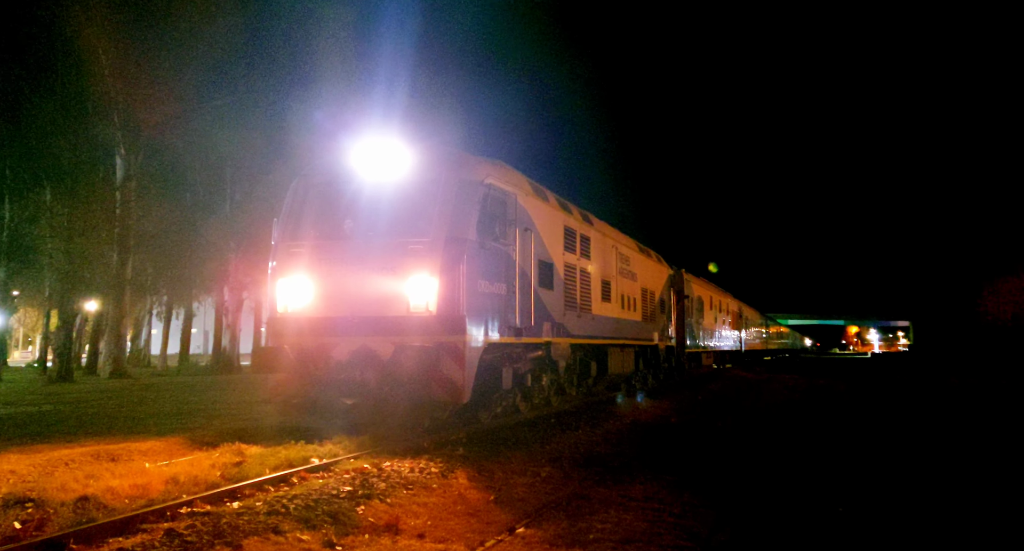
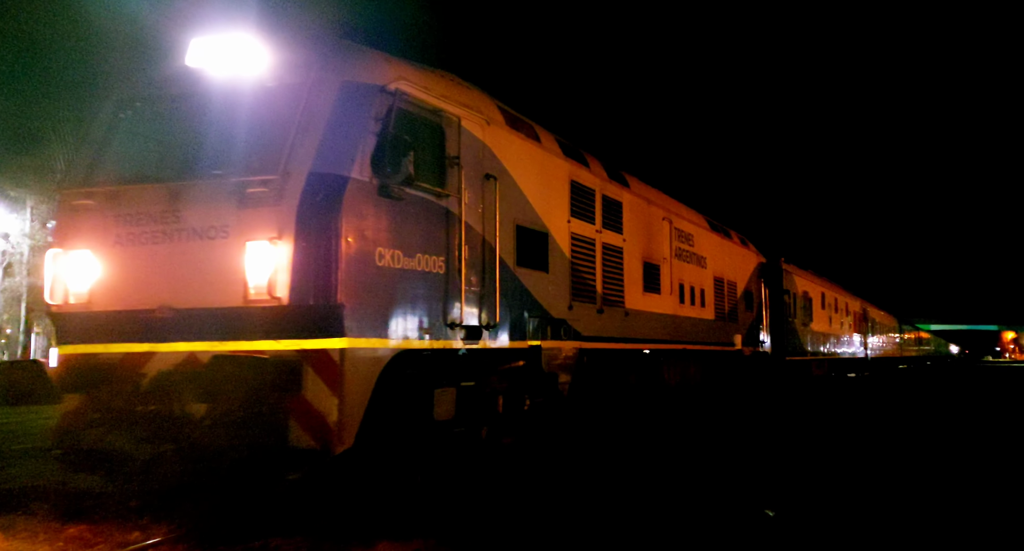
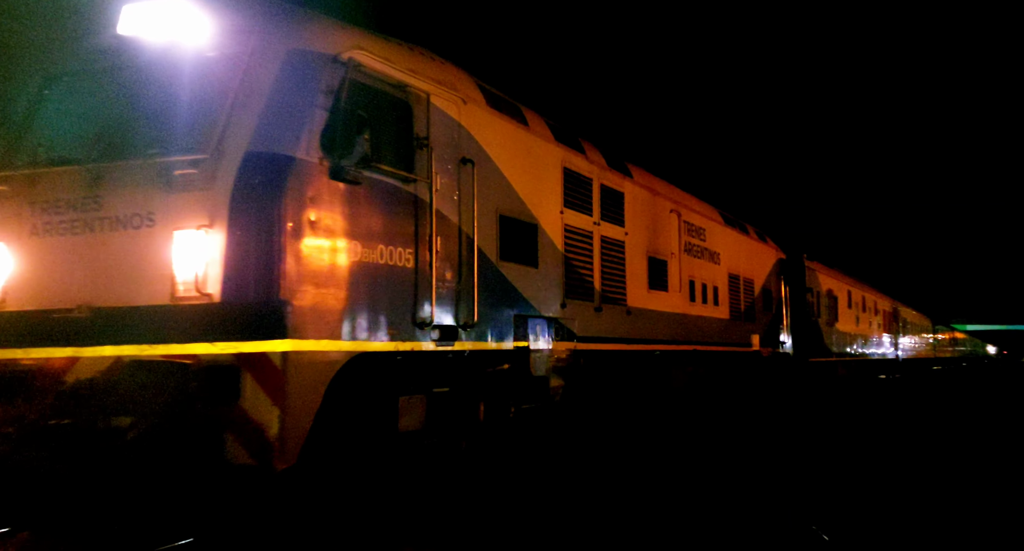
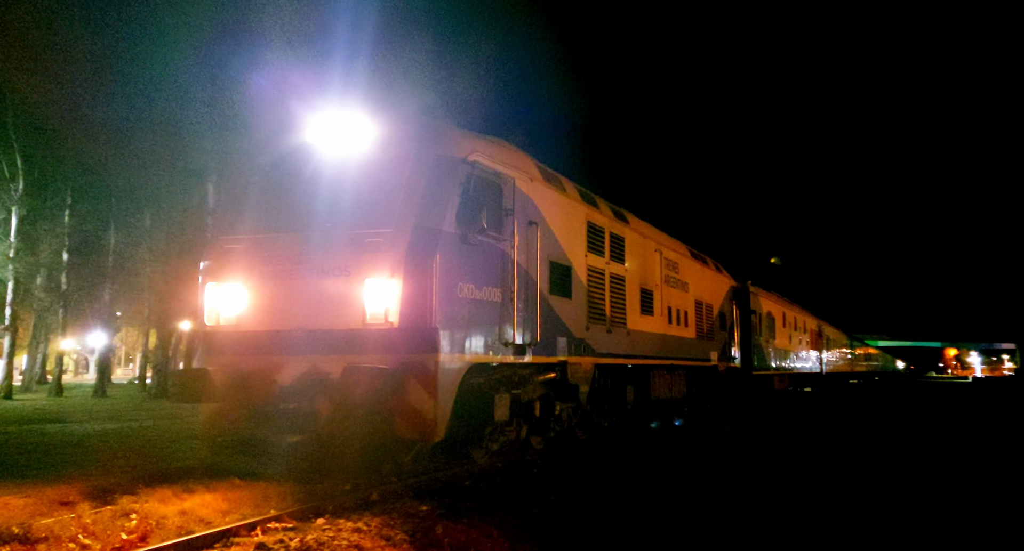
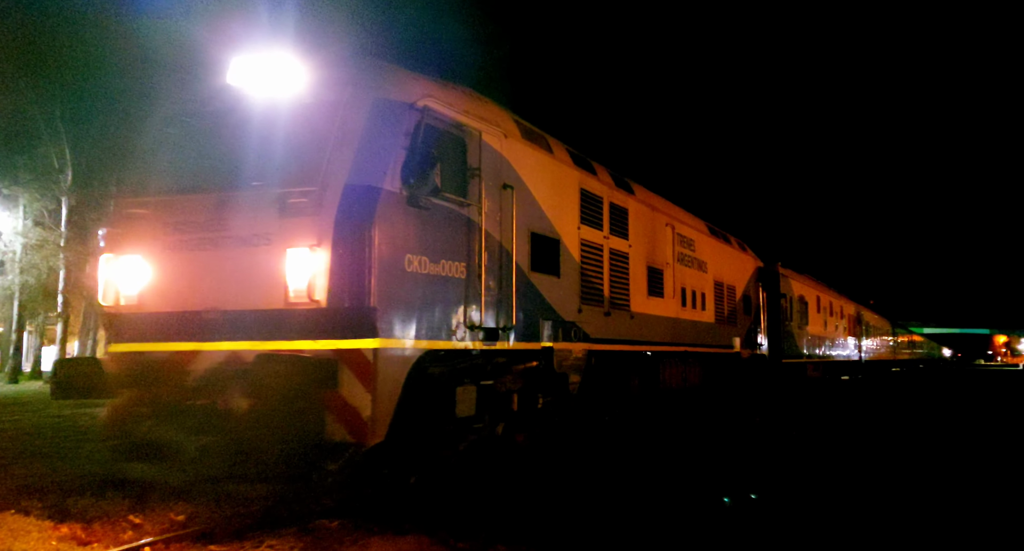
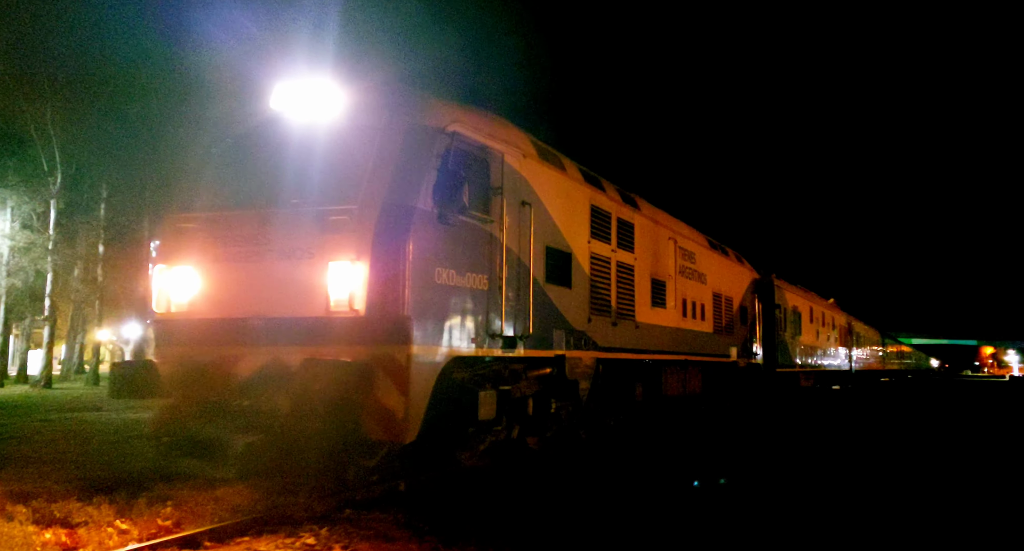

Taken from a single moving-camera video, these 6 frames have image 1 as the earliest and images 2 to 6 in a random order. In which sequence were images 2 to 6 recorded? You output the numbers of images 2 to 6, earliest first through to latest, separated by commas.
4, 6, 5, 2, 3
